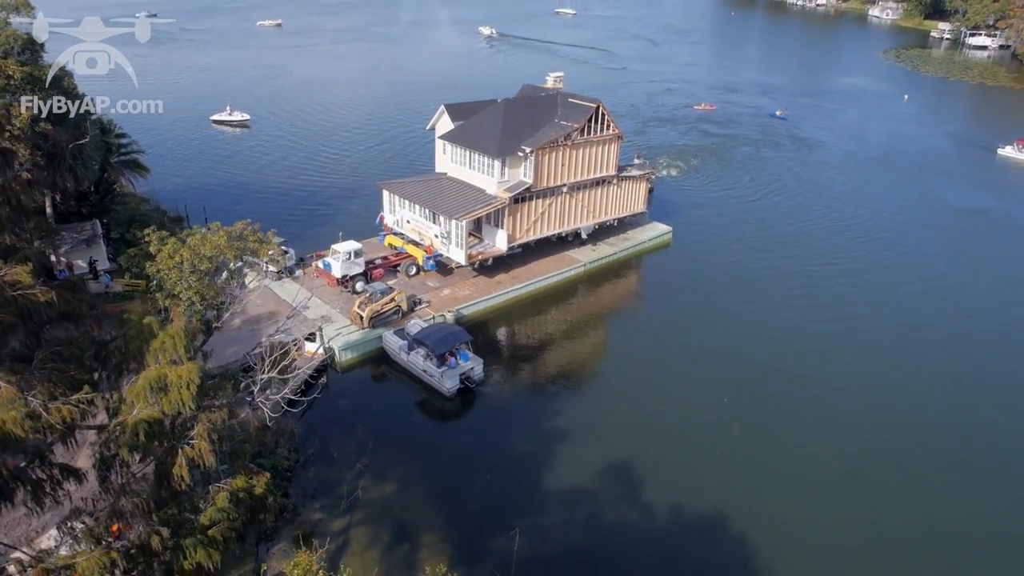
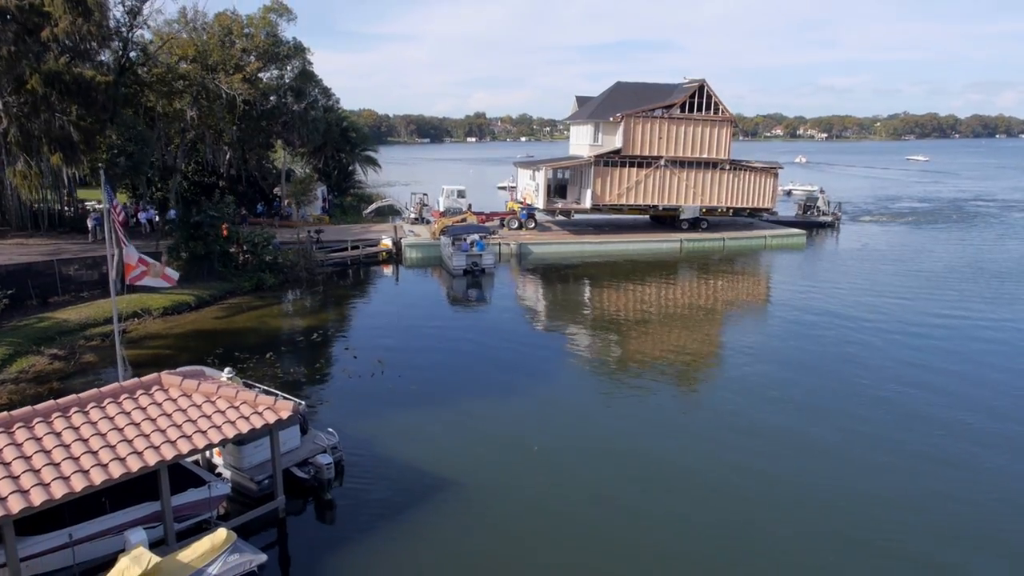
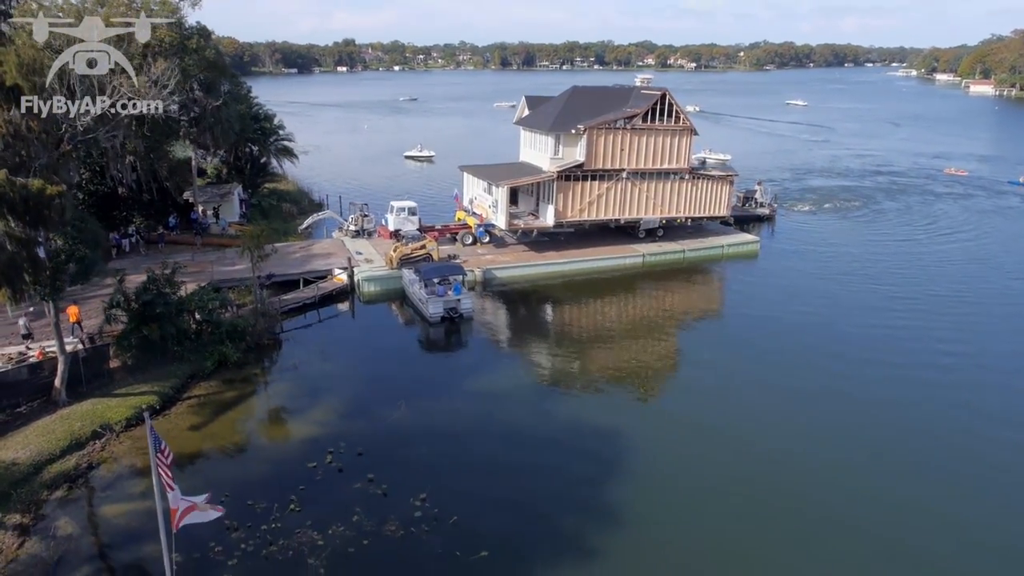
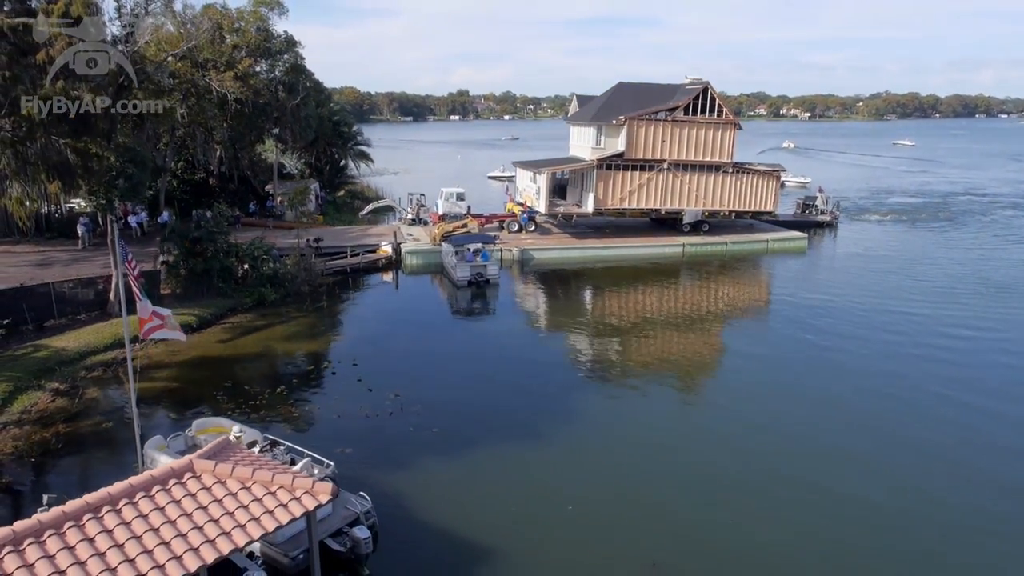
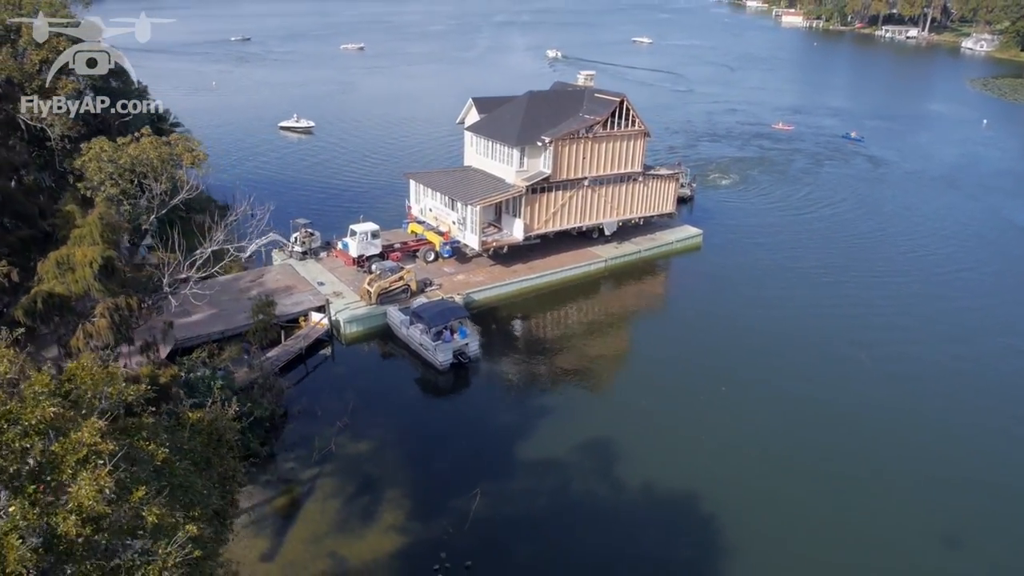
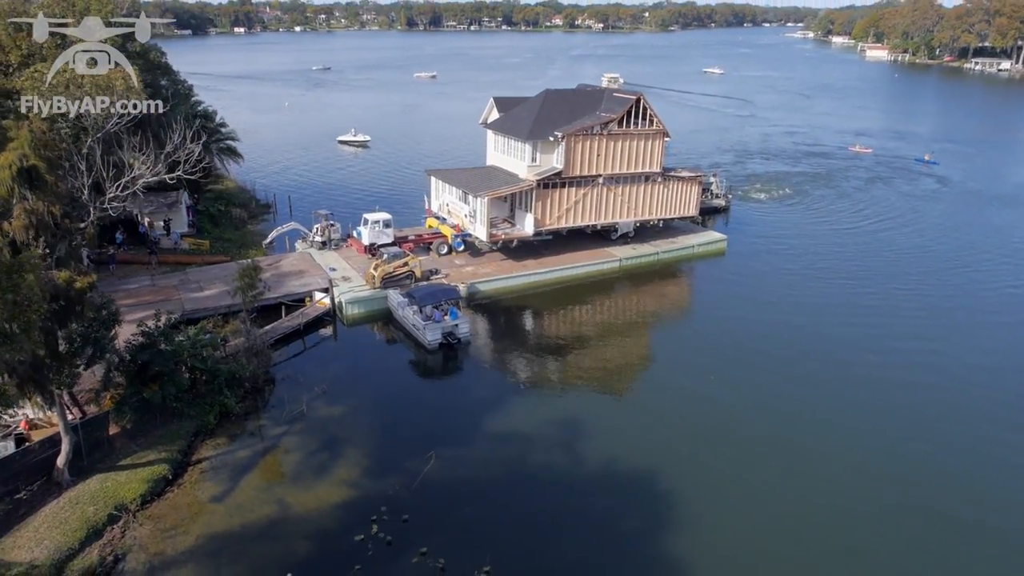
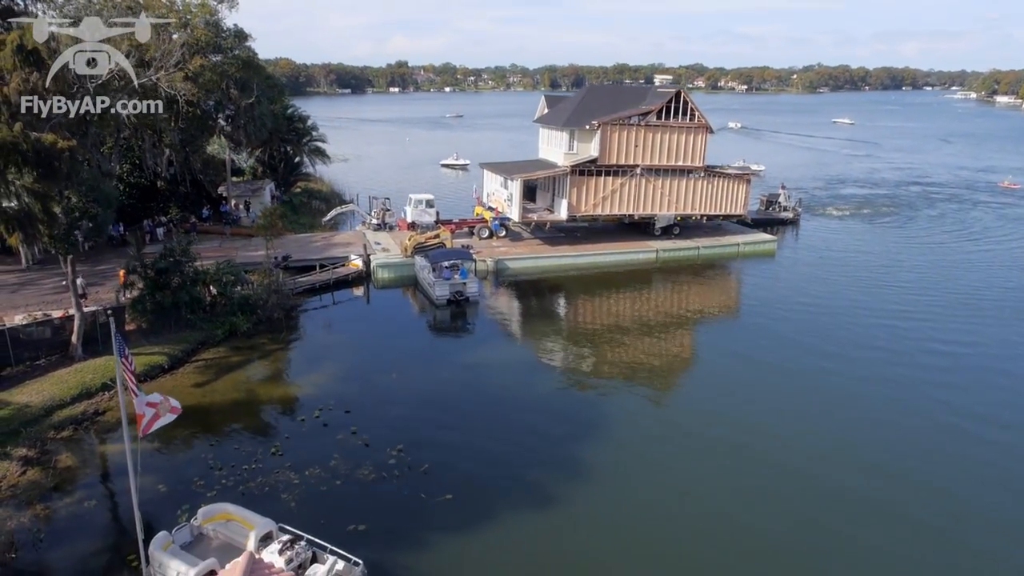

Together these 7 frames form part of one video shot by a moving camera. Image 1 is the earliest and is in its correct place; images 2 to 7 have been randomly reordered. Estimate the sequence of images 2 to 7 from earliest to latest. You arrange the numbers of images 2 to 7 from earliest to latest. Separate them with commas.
5, 6, 3, 7, 4, 2
